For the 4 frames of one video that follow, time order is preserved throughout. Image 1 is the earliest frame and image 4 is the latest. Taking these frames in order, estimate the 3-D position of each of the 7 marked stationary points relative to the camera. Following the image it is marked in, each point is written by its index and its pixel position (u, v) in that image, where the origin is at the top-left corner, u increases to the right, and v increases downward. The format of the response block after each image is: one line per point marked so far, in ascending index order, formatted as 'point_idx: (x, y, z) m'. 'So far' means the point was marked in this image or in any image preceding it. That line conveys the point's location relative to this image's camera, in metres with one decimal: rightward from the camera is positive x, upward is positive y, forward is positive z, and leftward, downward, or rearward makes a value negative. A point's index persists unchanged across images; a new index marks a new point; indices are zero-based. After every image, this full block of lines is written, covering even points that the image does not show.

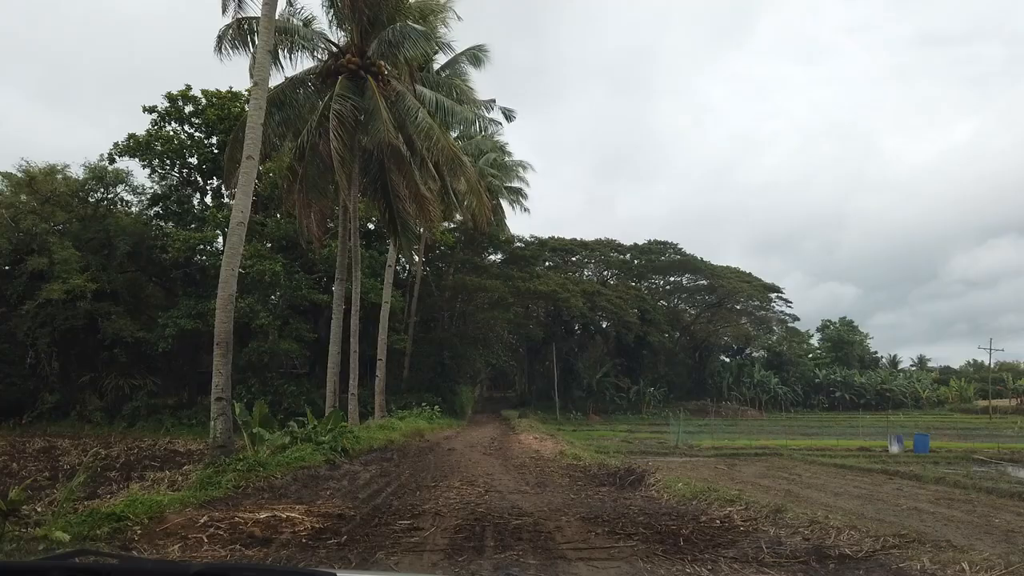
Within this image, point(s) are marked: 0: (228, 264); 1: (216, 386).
0: (-3.7, +0.3, +8.8) m
1: (-3.8, -1.3, +8.7) m
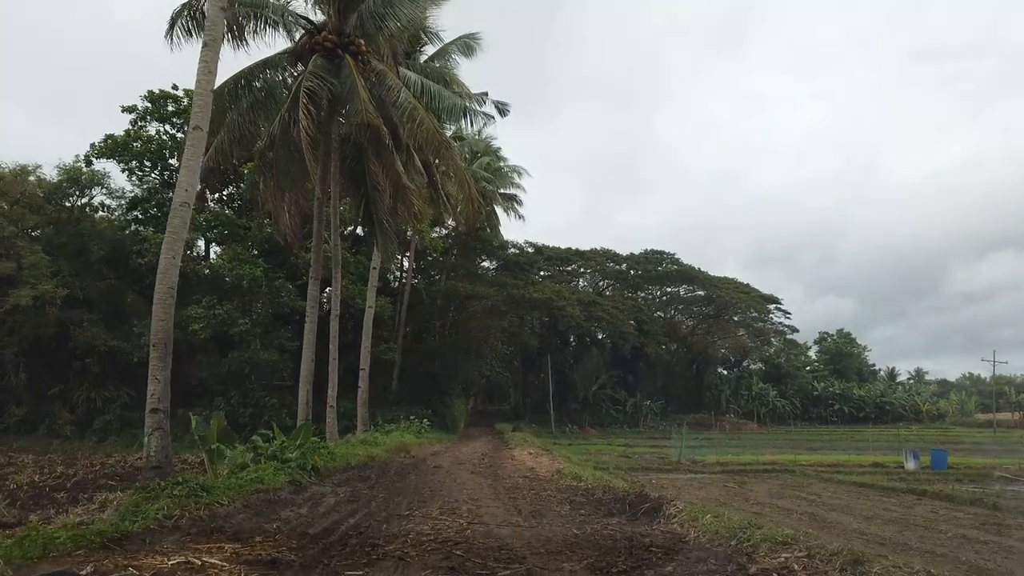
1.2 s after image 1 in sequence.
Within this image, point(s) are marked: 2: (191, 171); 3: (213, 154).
0: (-3.8, +0.4, +7.5) m
1: (-3.9, -1.2, +7.4) m
2: (-3.7, +1.3, +7.8) m
3: (-5.6, +2.5, +12.8) m
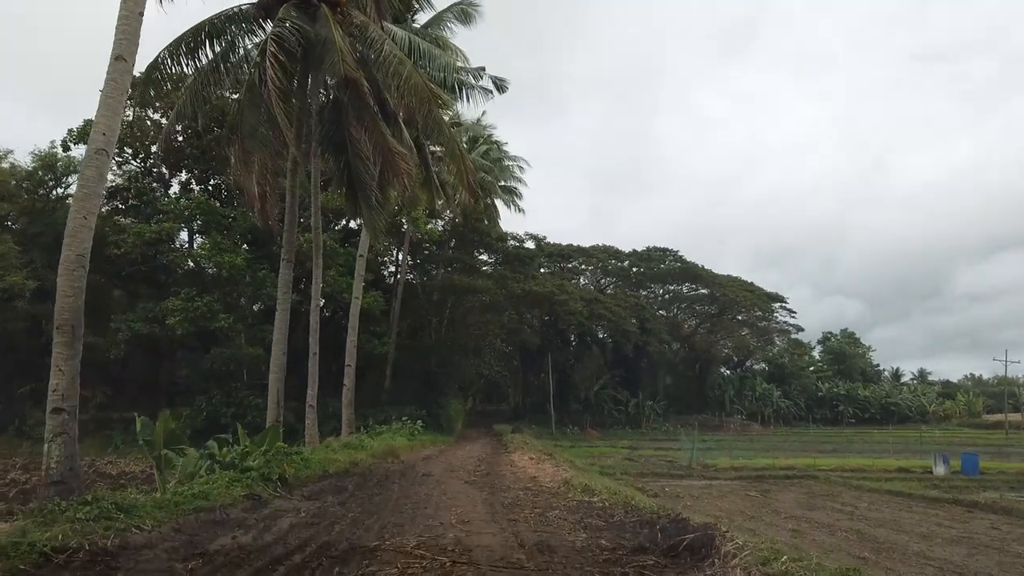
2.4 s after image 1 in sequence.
0: (-3.8, +0.7, +6.0) m
1: (-3.9, -0.9, +5.8) m
2: (-3.7, +1.6, +6.3) m
3: (-5.6, +2.8, +11.2) m
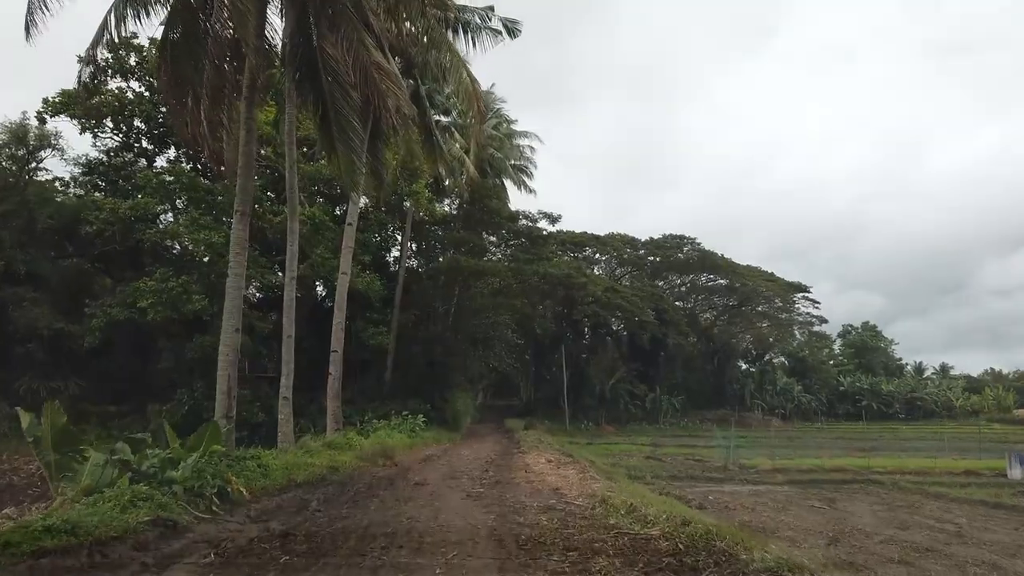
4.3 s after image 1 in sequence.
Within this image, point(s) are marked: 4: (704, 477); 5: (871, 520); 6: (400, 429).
0: (-3.7, +1.2, +3.5) m
1: (-3.8, -0.4, +3.4) m
2: (-3.6, +2.1, +3.8) m
3: (-5.4, +3.3, +8.8) m
4: (+4.9, -4.8, +17.3) m
5: (+5.8, -3.7, +10.8) m
6: (-3.1, -3.8, +18.7) m
